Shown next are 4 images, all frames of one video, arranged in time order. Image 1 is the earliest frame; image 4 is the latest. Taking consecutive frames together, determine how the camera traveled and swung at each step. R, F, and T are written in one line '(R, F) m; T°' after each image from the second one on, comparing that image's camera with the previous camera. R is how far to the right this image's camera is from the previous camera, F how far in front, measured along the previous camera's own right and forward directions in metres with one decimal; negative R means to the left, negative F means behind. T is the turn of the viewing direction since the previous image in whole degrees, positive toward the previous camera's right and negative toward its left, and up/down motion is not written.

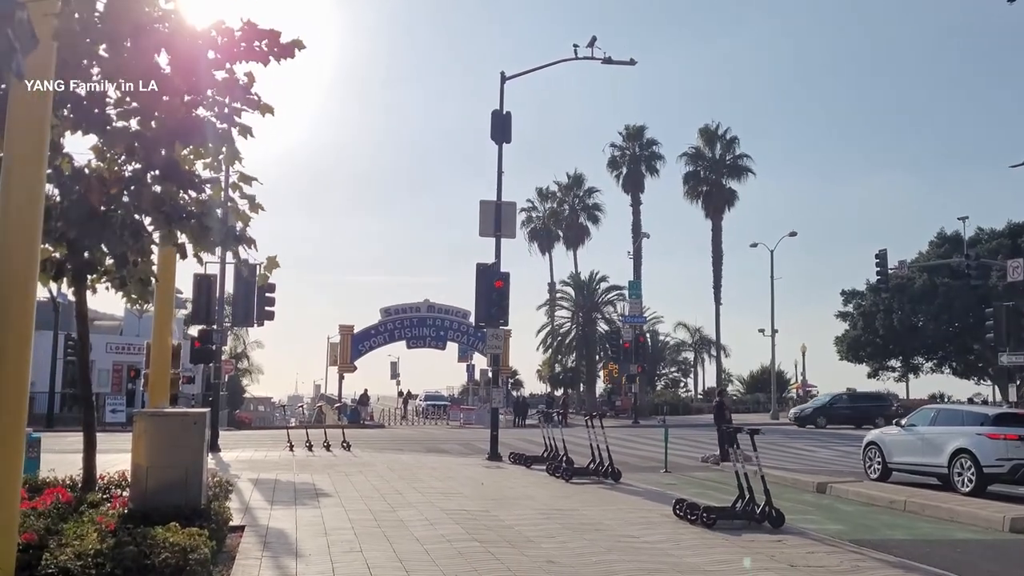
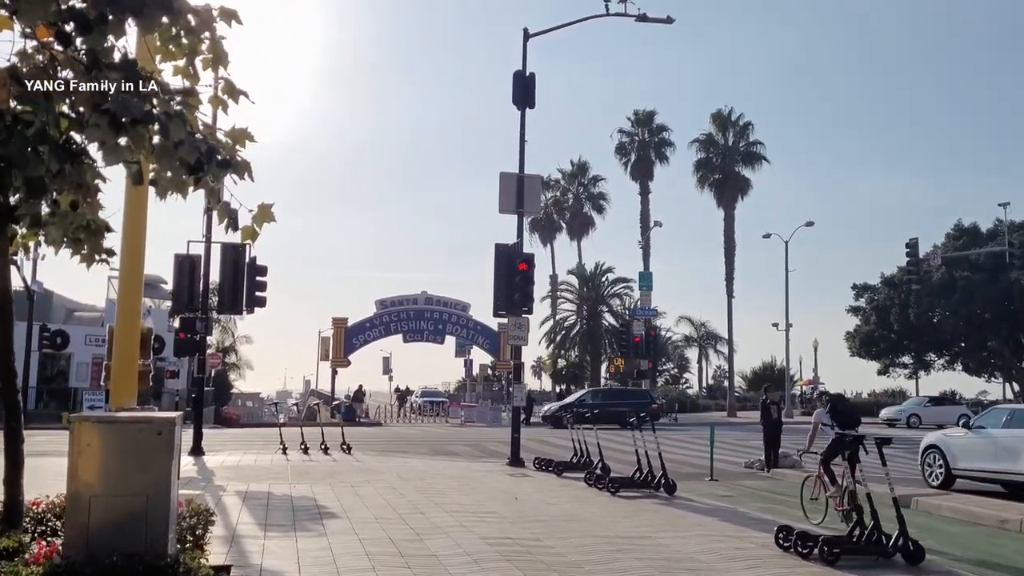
(-0.7, +2.6) m; +1°
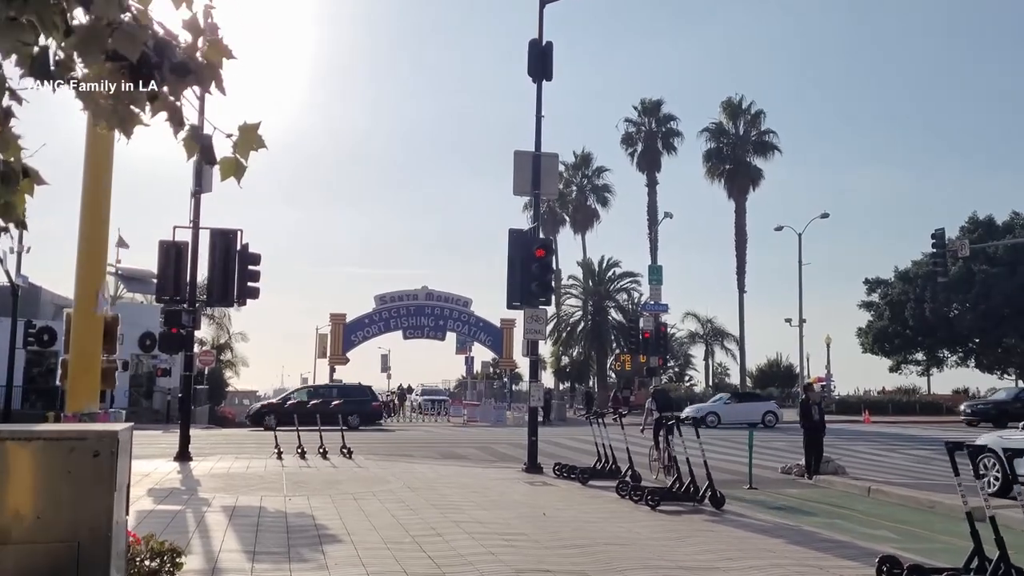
(-0.4, +1.8) m; 0°
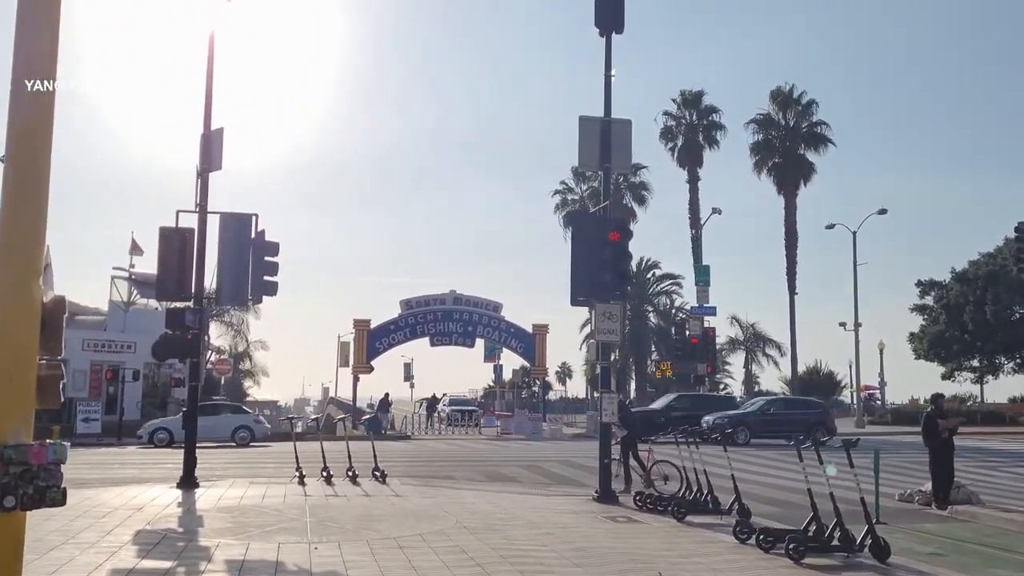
(-0.7, +3.1) m; -1°
